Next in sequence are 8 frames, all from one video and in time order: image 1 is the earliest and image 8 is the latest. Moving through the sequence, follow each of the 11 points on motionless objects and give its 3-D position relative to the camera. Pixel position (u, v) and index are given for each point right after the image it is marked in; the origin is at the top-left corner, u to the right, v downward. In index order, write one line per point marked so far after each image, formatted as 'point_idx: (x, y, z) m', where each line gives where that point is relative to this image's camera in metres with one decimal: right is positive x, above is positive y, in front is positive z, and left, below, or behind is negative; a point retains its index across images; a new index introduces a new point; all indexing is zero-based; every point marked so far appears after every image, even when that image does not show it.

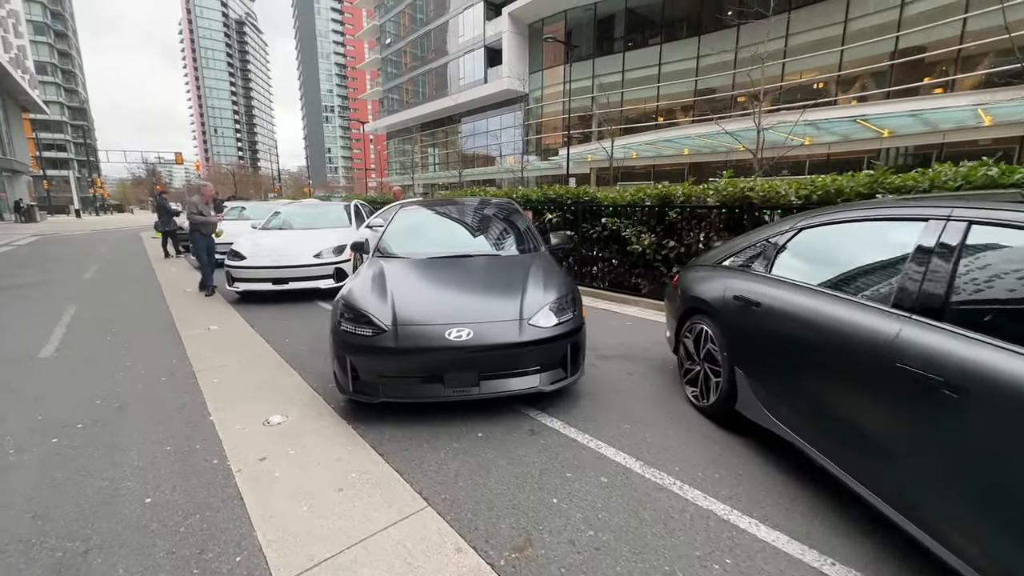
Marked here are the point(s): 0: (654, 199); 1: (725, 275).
0: (+2.0, +1.2, +6.1) m
1: (+1.5, +0.1, +3.1) m
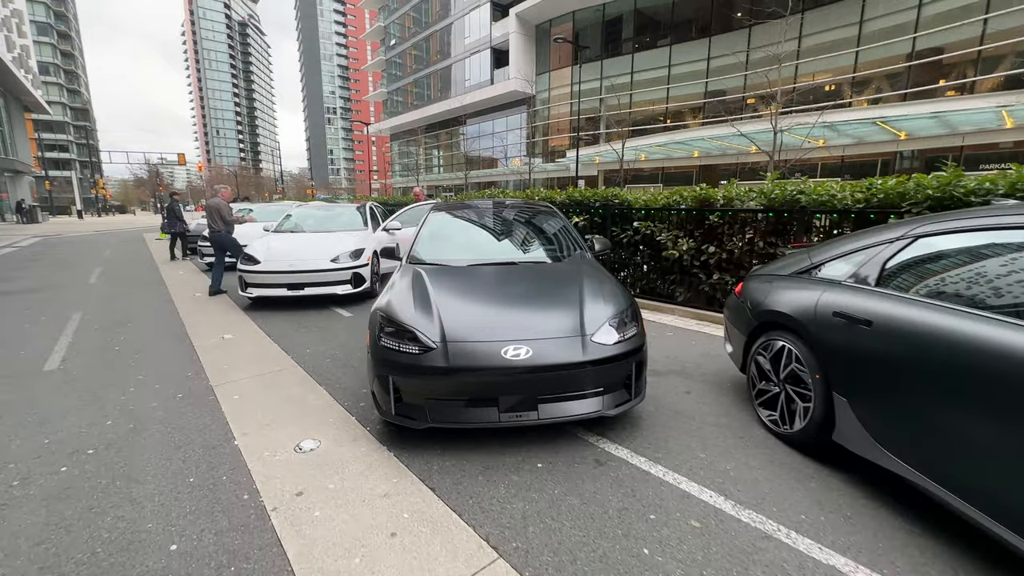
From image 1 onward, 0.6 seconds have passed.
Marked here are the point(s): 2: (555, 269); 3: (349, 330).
0: (+2.4, +1.1, +5.8) m
1: (+1.9, 0.0, +2.8) m
2: (+0.4, +0.2, +3.7) m
3: (-2.1, -0.5, +5.7) m
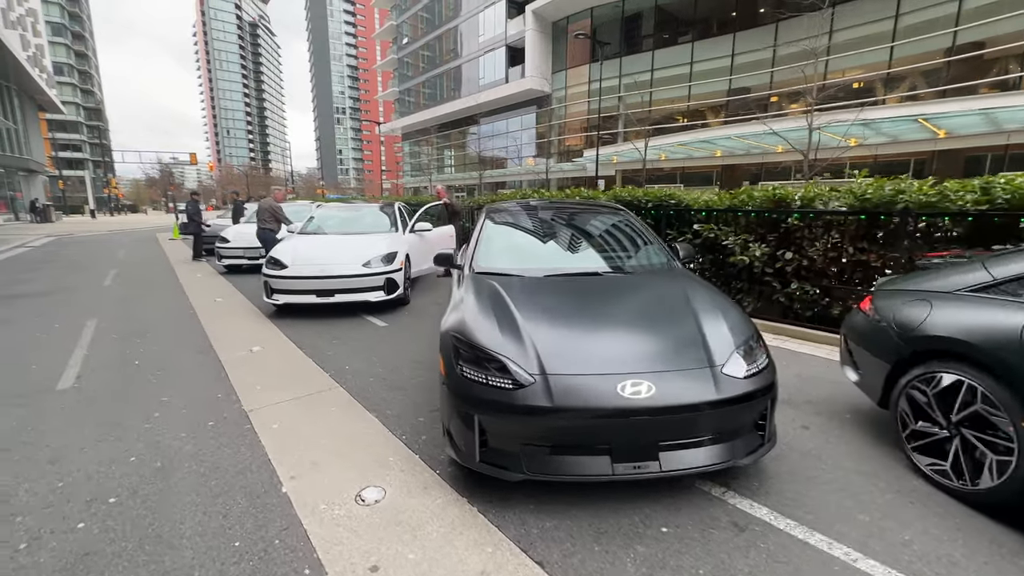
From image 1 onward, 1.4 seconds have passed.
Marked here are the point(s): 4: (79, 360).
0: (+3.0, +1.0, +5.3) m
1: (+2.5, -0.1, +2.3) m
2: (+1.0, +0.1, +3.2) m
3: (-1.5, -0.6, +5.2) m
4: (-4.4, -0.7, +4.5) m
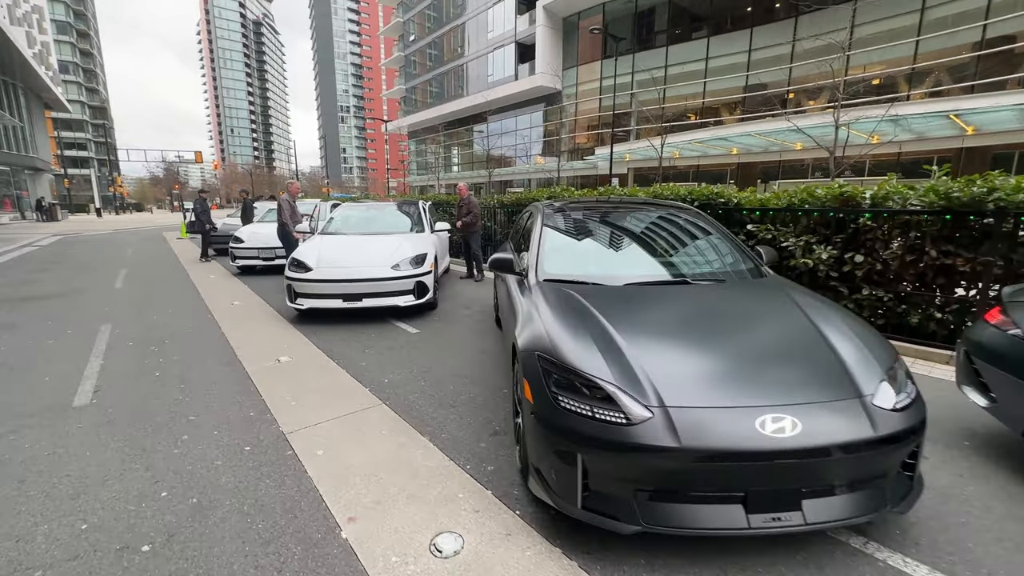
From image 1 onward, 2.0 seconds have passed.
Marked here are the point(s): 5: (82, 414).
0: (+3.5, +0.9, +4.9) m
1: (+2.9, -0.2, +1.9) m
2: (+1.4, 0.0, +2.8) m
3: (-1.0, -0.6, +4.9) m
4: (-3.9, -0.8, +4.2) m
5: (-3.3, -1.0, +3.4) m
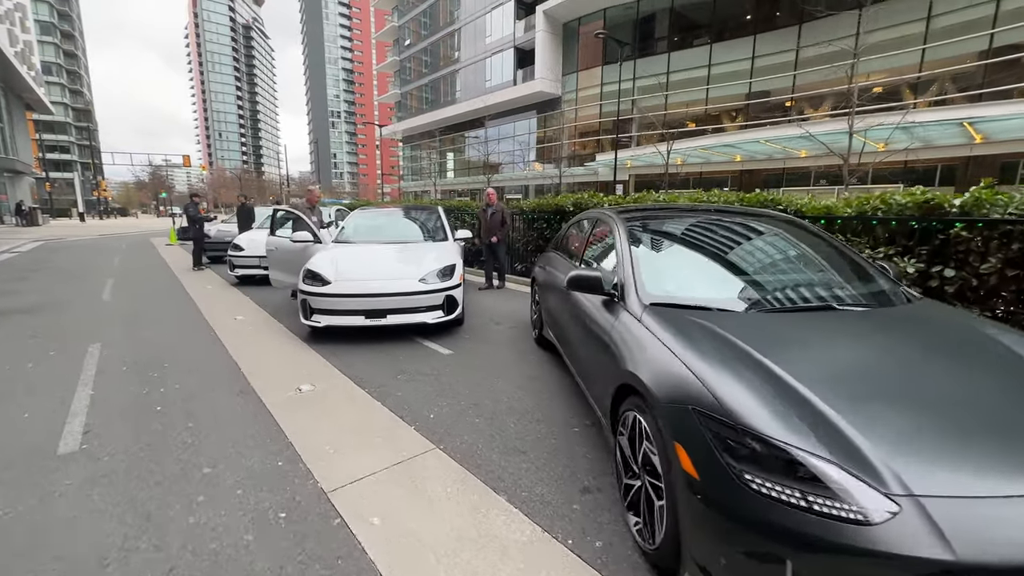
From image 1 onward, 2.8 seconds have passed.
0: (+3.9, +0.8, +4.4) m
1: (+3.5, -0.3, +1.4) m
2: (+2.0, -0.1, +2.3) m
3: (-0.5, -0.8, +4.3) m
4: (-3.4, -0.9, +3.6) m
5: (-2.7, -1.1, +2.8) m
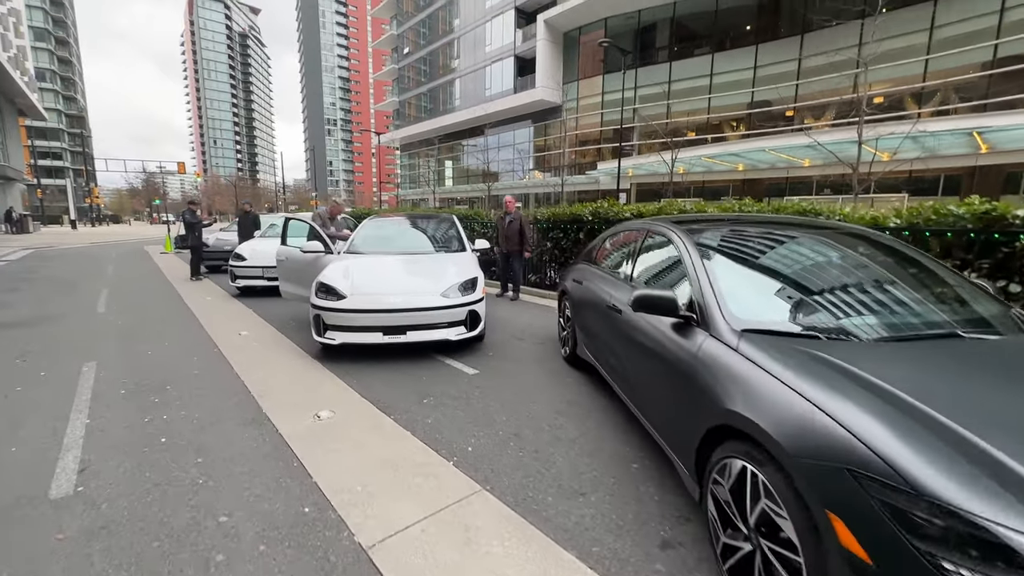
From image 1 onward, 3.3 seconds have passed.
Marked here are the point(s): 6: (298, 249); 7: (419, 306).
0: (+4.3, +0.6, +4.2) m
1: (+3.8, -0.4, +1.1) m
2: (+2.3, -0.2, +2.0) m
3: (-0.2, -1.0, +4.0) m
4: (-3.1, -1.1, +3.2) m
5: (-2.4, -1.2, +2.4) m
6: (-3.0, +0.6, +6.3) m
7: (-1.0, -0.2, +4.7) m
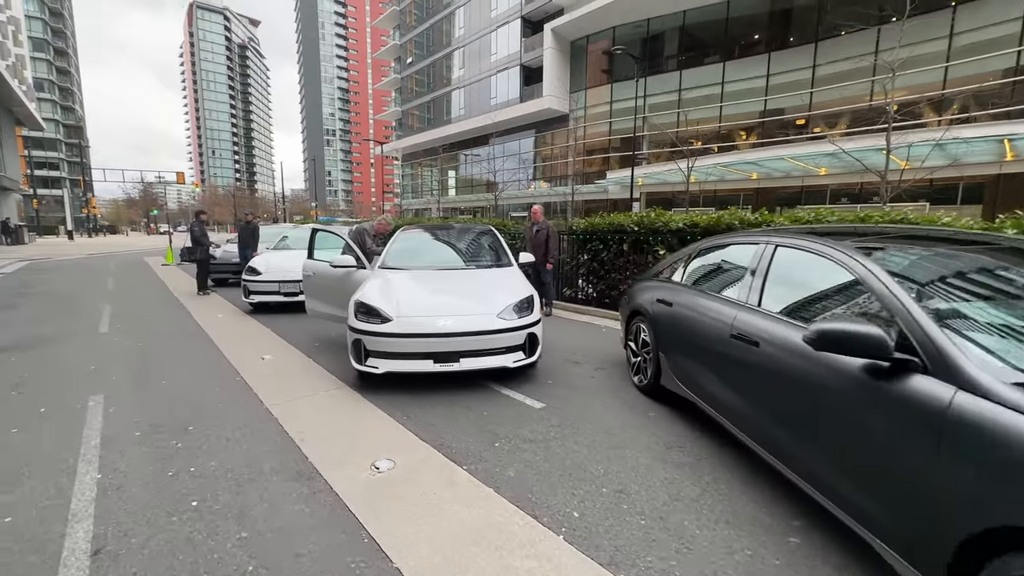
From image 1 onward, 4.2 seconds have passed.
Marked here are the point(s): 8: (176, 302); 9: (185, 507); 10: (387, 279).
0: (+4.9, +0.5, +3.7) m
1: (+4.5, -0.5, +0.6) m
2: (+2.9, -0.4, +1.5) m
3: (+0.4, -1.1, +3.4) m
4: (-2.4, -1.2, +2.6) m
5: (-1.8, -1.4, +1.8) m
6: (-2.4, +0.3, +5.8) m
7: (-0.4, -0.4, +4.2) m
8: (-7.0, -0.3, +9.2) m
9: (-1.9, -1.2, +2.6) m
10: (-1.4, +0.1, +4.9) m
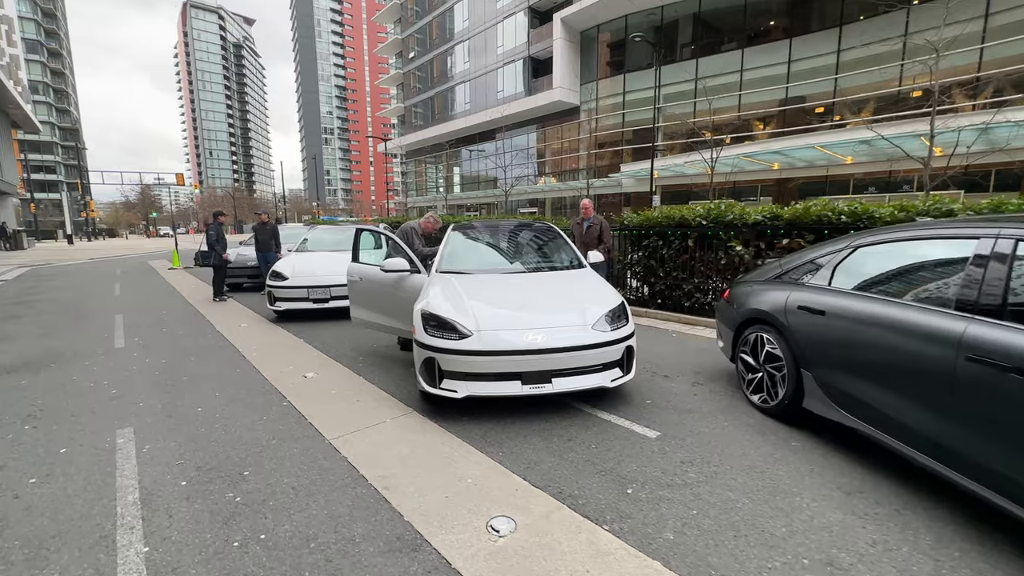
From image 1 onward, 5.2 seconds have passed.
0: (+5.7, +0.5, +3.0) m
1: (+5.3, -0.5, 0.0) m
2: (+3.7, -0.4, +0.9) m
3: (+1.3, -1.2, +2.8) m
4: (-1.6, -1.3, +2.0) m
5: (-0.9, -1.5, +1.2) m
6: (-1.6, +0.2, +5.1) m
7: (+0.4, -0.4, +3.5) m
8: (-6.2, -0.4, +8.6) m
9: (-1.1, -1.3, +1.9) m
10: (-0.6, 0.0, +4.2) m
